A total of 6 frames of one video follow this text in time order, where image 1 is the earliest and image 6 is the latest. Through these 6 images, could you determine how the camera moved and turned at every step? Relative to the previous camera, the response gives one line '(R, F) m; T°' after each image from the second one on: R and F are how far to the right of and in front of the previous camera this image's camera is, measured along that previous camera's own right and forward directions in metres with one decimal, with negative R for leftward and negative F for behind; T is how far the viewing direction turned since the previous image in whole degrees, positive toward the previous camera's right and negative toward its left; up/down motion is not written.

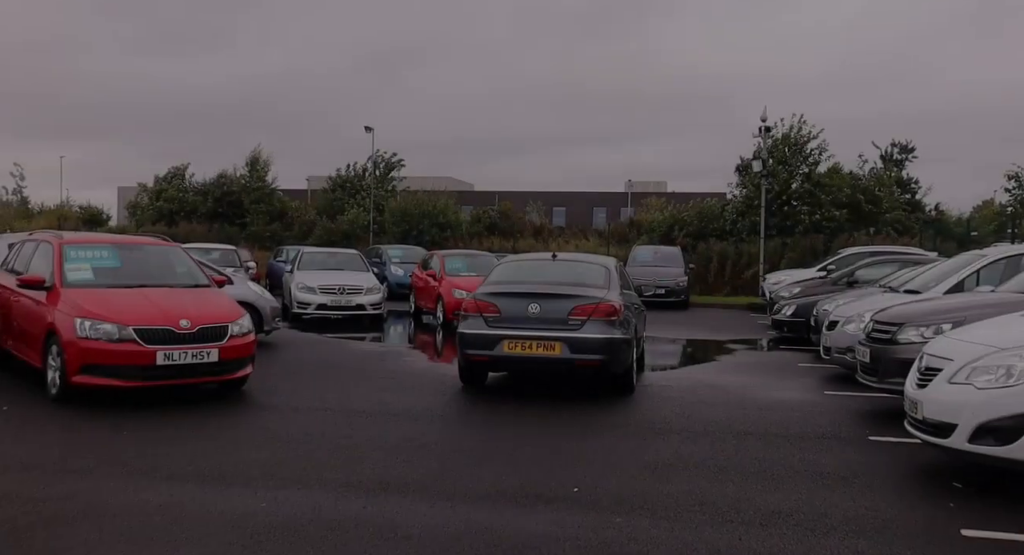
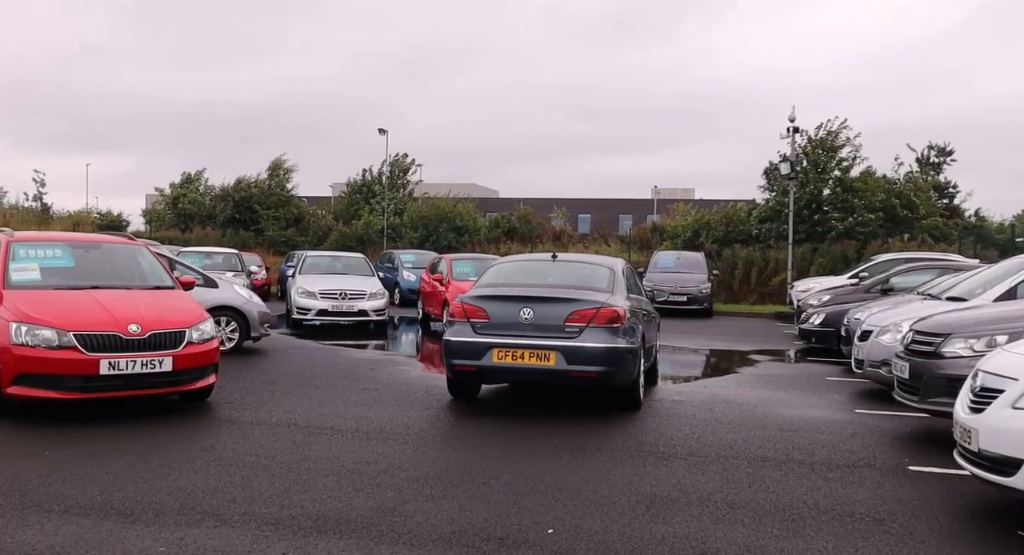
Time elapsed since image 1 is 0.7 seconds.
(+0.3, +0.9) m; -2°
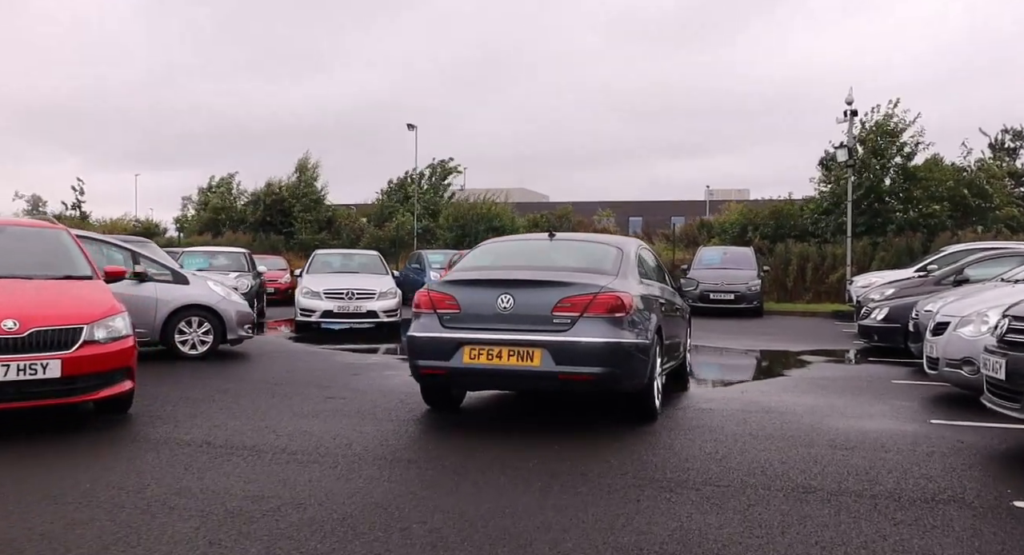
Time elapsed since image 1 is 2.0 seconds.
(+0.6, +1.5) m; -4°
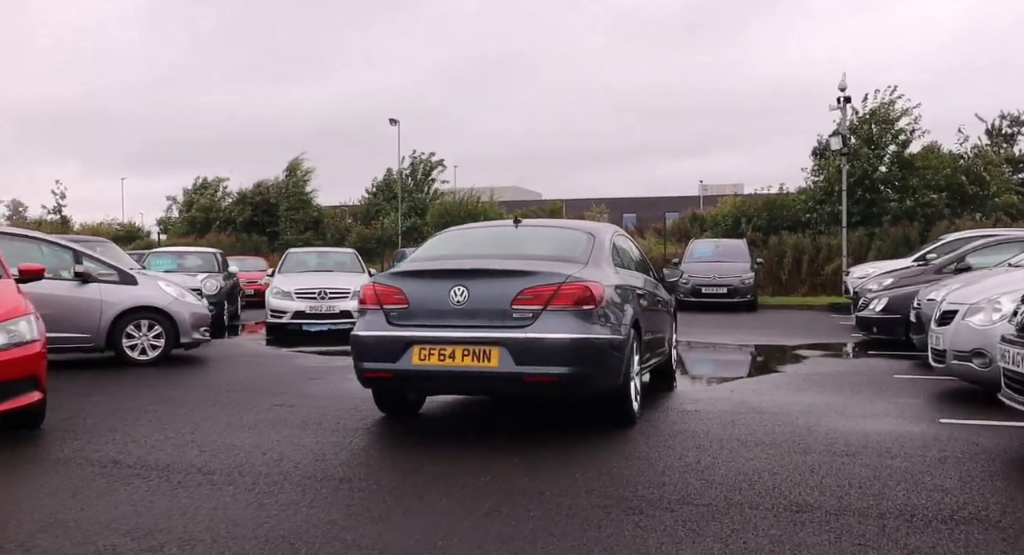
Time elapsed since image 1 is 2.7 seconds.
(+0.3, +0.7) m; 0°
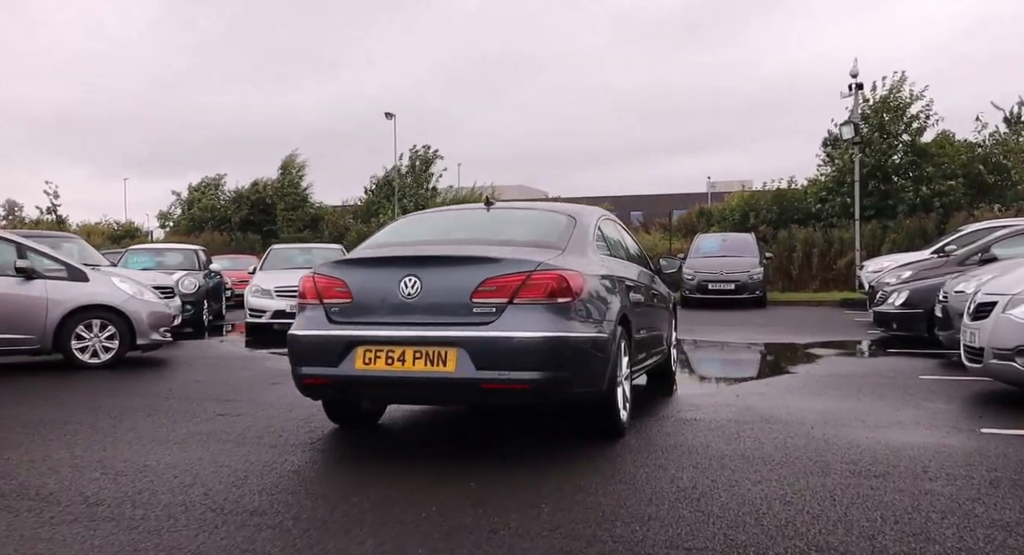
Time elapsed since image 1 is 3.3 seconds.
(+0.3, +0.8) m; -1°
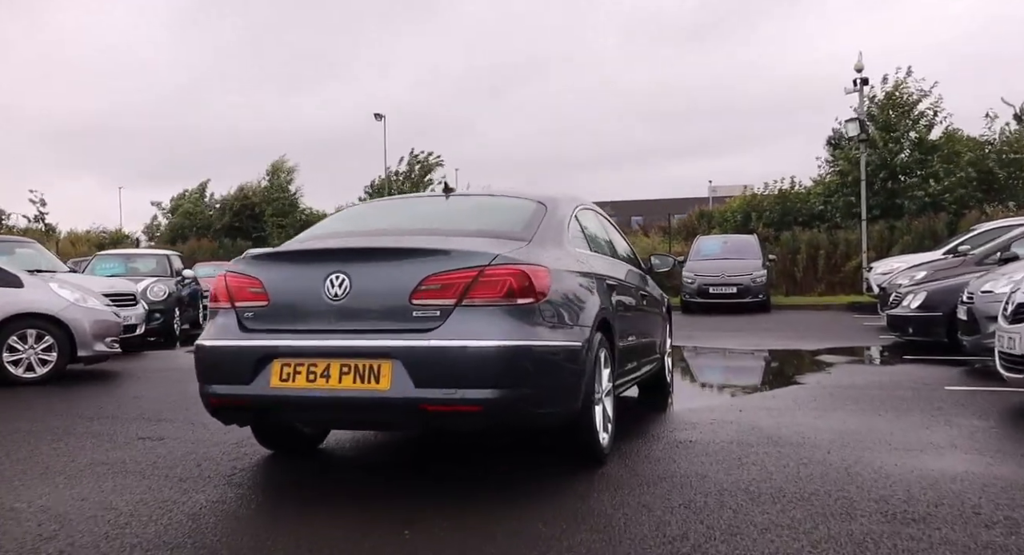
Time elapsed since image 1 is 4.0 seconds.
(+0.2, +0.8) m; 0°
